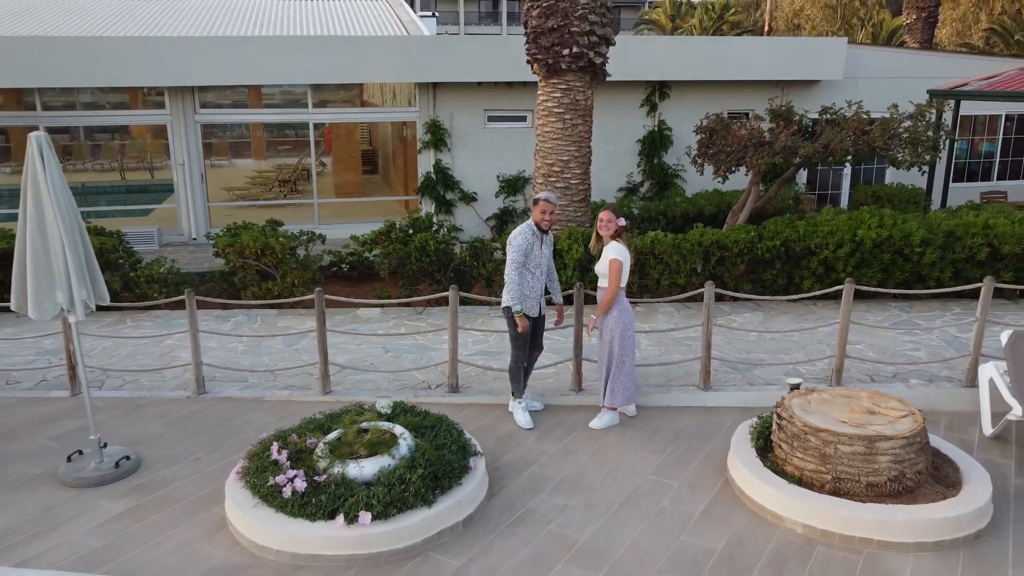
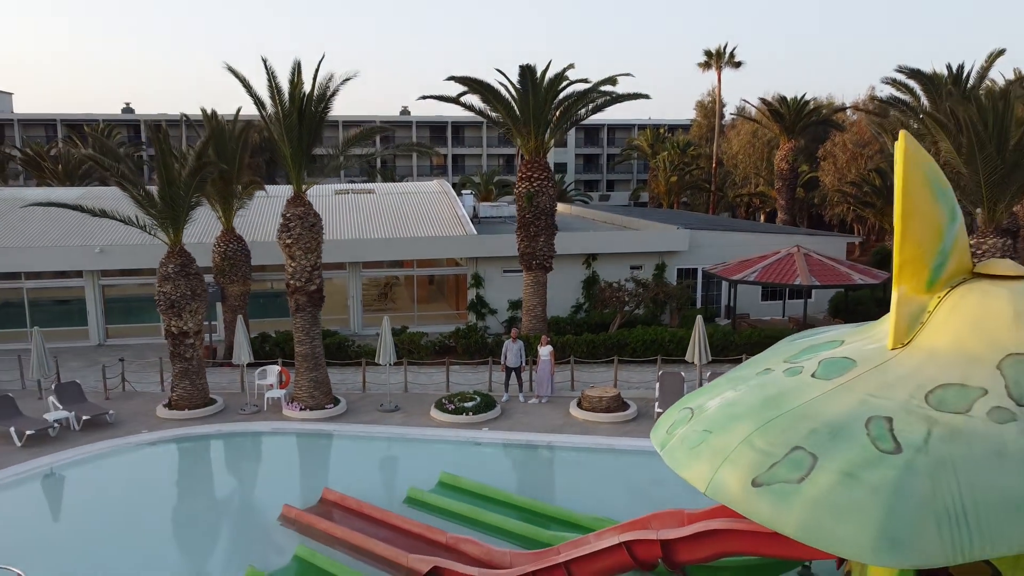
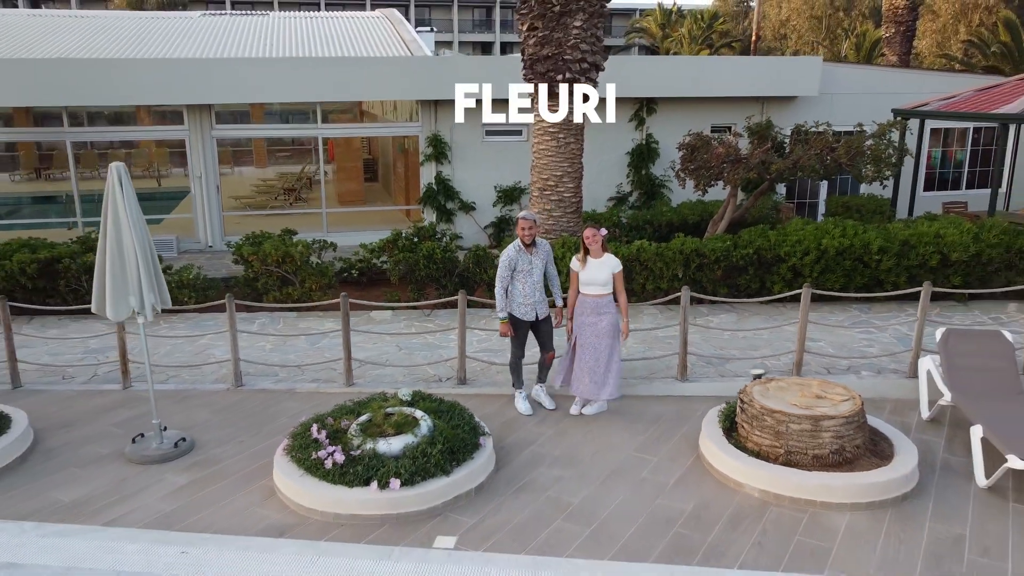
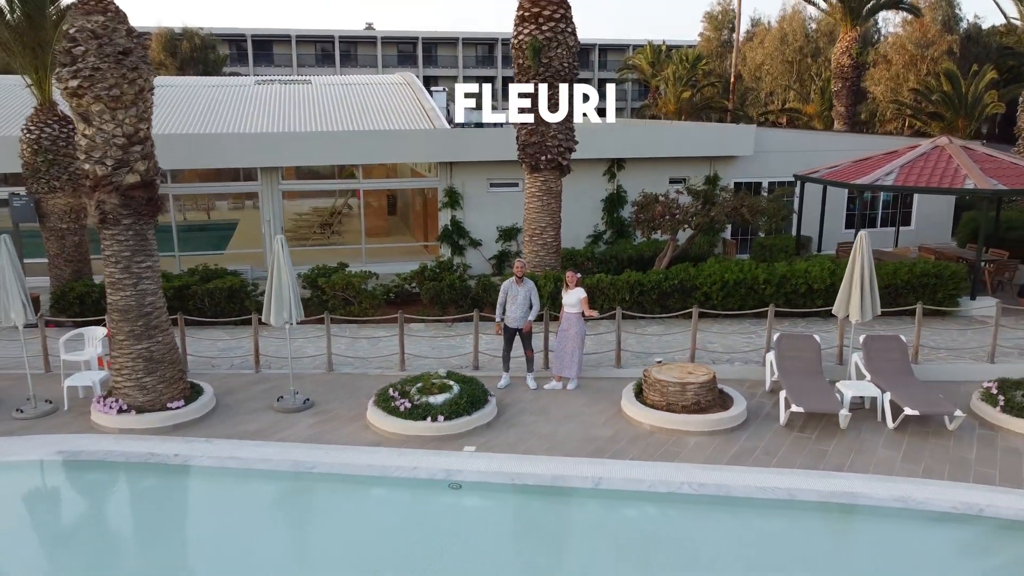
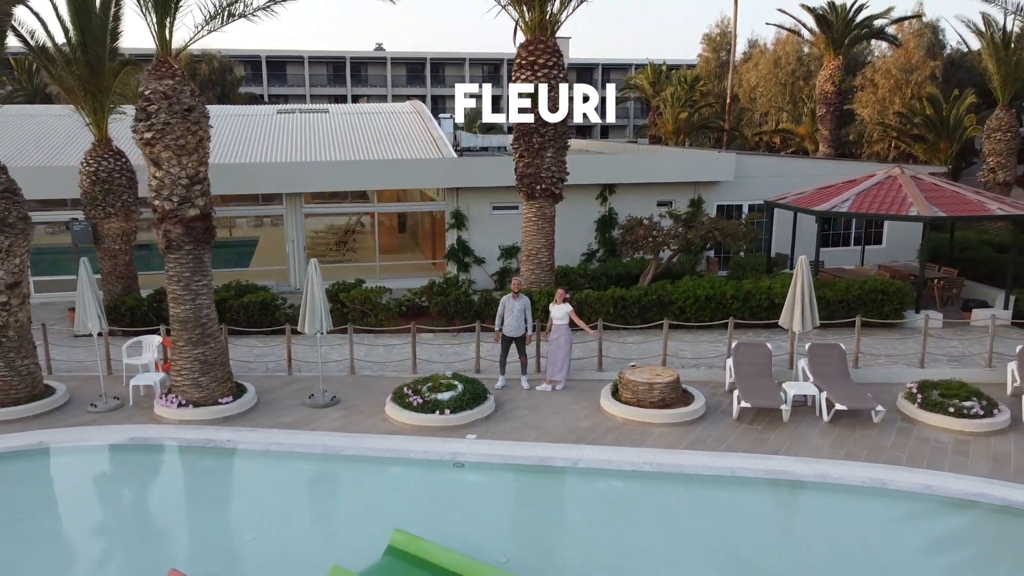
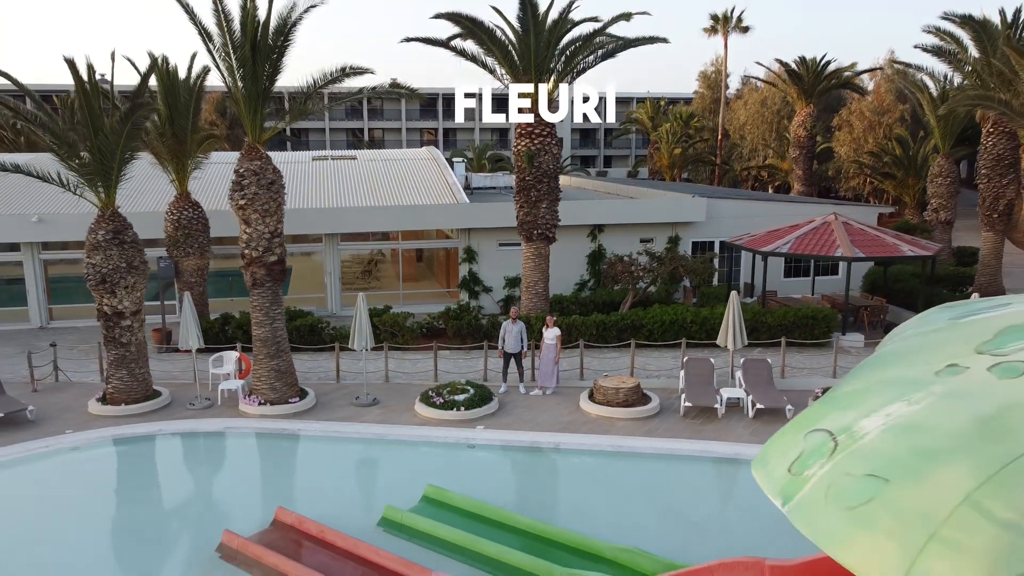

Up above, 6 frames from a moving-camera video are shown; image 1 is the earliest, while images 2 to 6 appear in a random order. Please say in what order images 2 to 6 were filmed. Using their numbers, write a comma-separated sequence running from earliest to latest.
3, 4, 5, 6, 2
